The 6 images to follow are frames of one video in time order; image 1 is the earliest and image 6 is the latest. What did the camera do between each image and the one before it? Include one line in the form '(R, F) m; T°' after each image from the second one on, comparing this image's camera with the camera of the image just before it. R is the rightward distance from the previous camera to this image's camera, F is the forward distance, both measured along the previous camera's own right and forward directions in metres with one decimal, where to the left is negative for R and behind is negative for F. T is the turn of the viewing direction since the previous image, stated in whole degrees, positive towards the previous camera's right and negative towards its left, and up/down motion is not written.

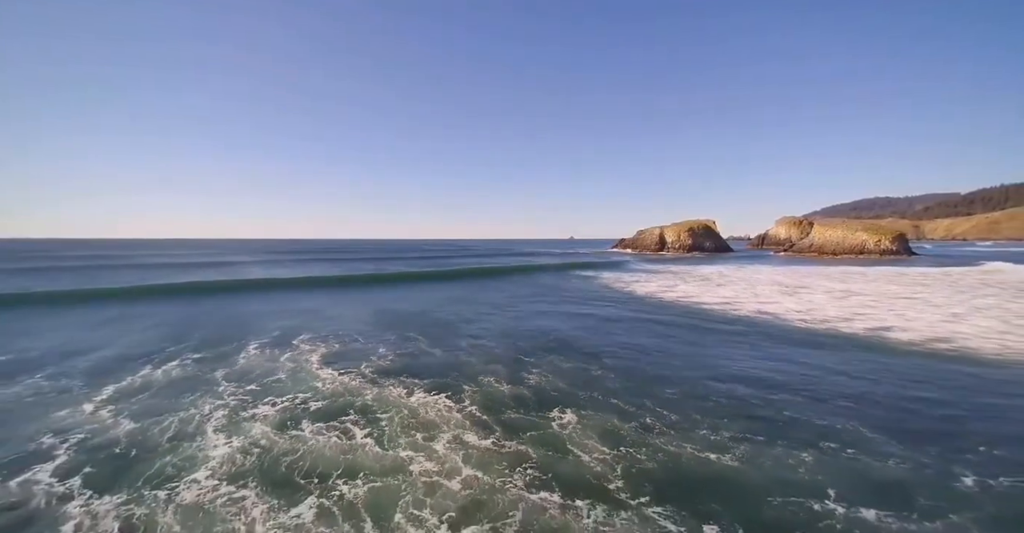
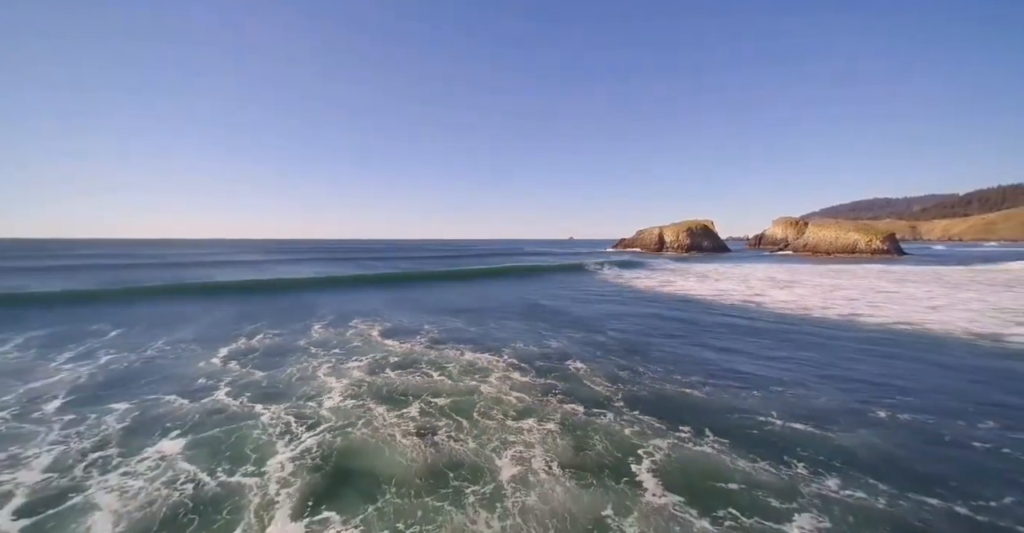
(-0.7, -2.2) m; 0°
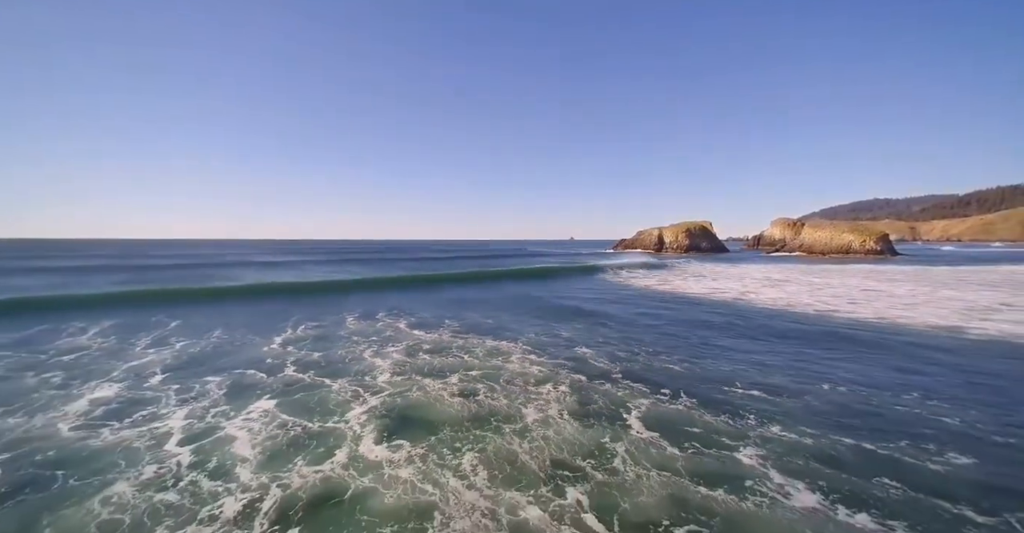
(-0.4, -1.6) m; 0°
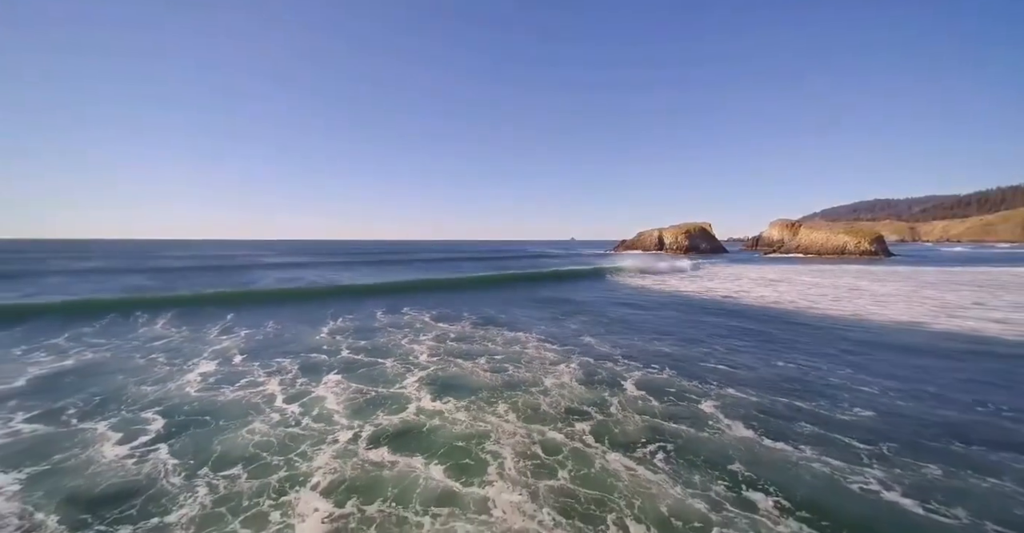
(-0.4, -1.9) m; 0°
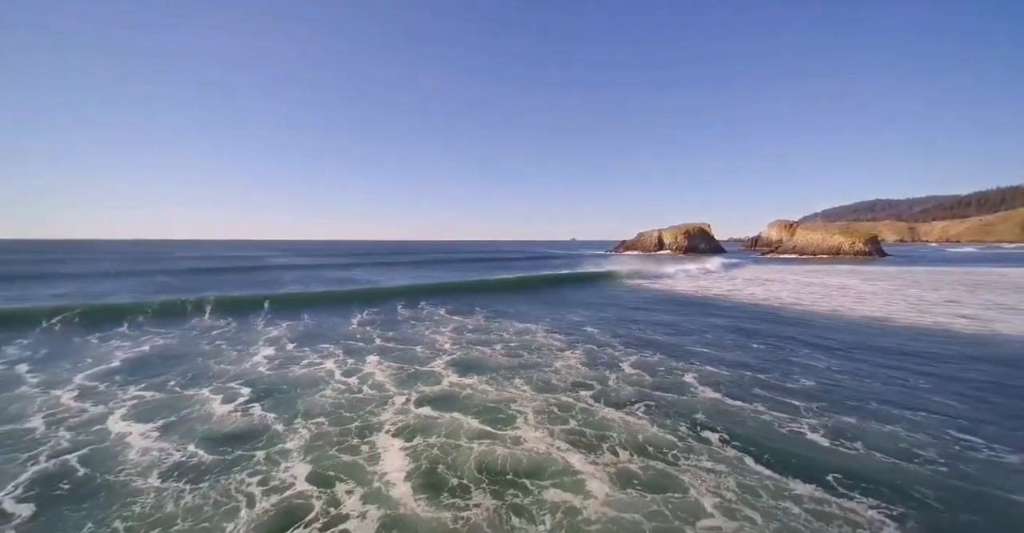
(-0.3, -1.8) m; 0°
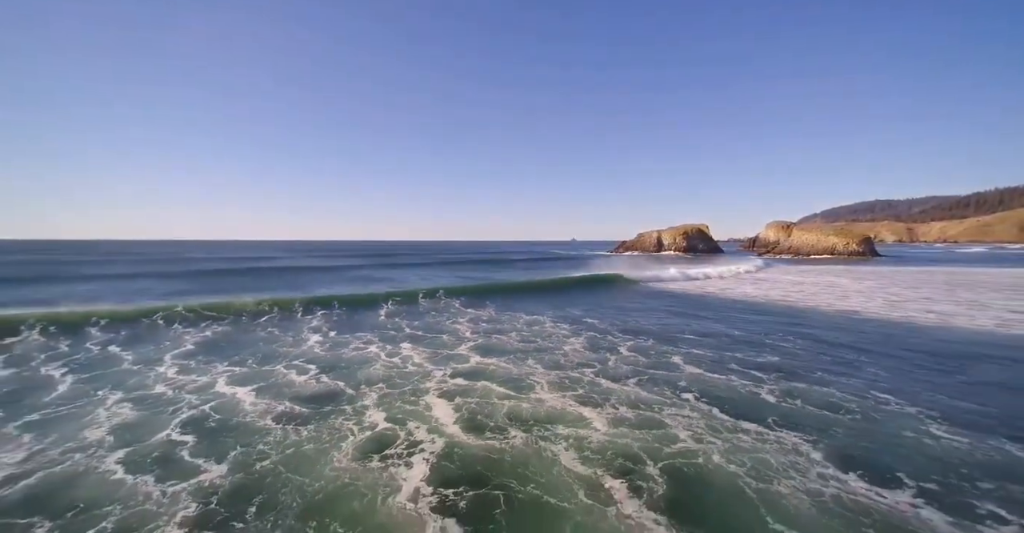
(-0.5, -1.9) m; 0°
